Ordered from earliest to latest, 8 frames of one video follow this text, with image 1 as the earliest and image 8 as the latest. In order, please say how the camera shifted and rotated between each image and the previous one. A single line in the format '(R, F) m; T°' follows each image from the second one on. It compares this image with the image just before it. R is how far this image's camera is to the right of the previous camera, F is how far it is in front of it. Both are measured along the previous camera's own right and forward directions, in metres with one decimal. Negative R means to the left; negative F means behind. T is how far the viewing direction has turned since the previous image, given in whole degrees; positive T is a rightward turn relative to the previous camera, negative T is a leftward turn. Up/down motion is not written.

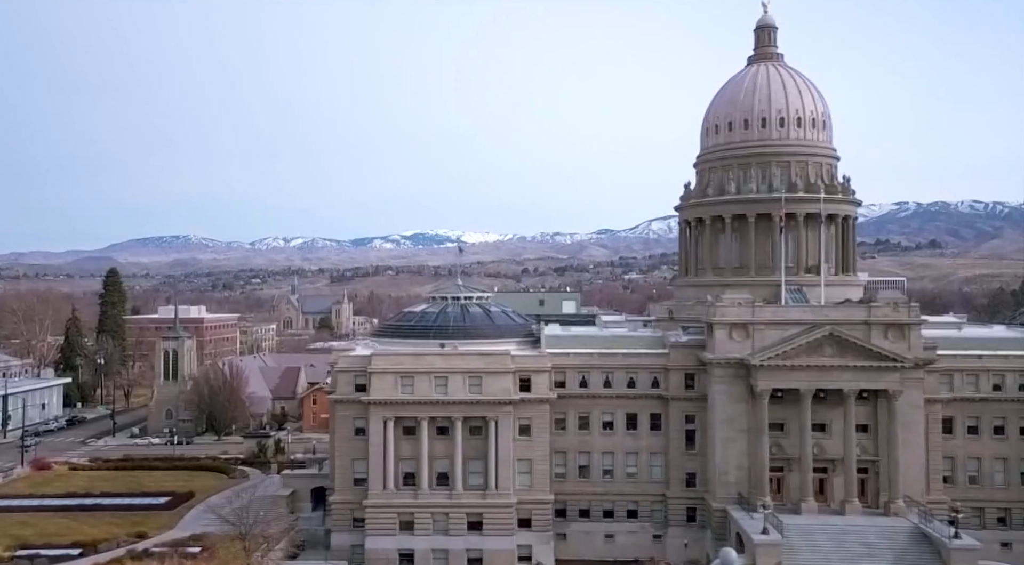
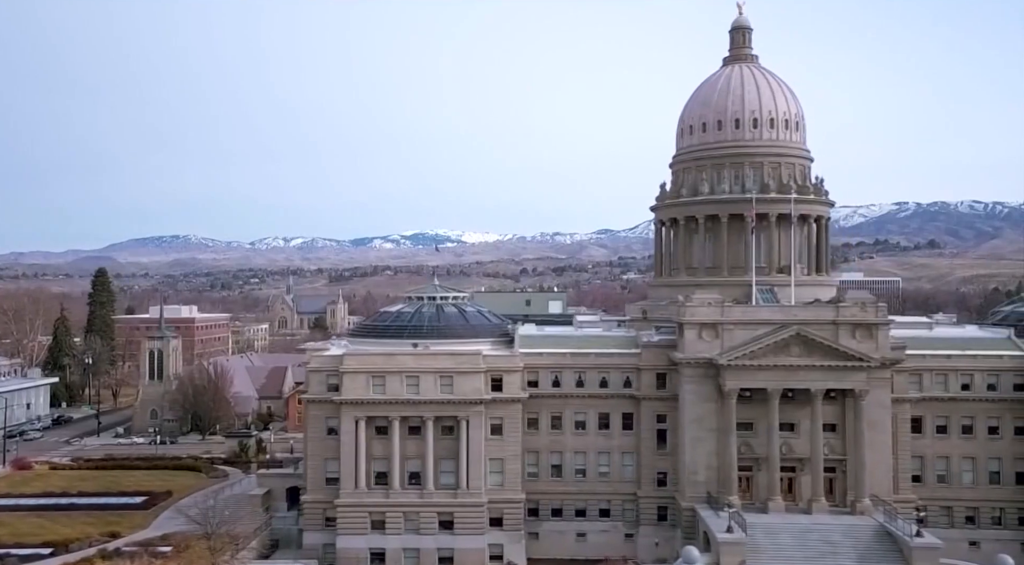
(+1.6, -0.2) m; 0°
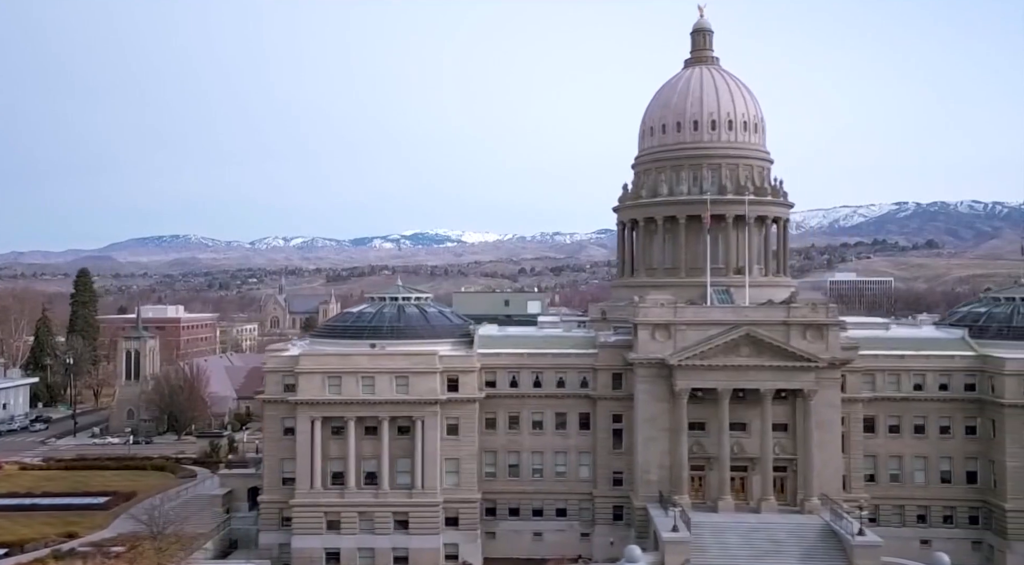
(+2.5, -0.3) m; 0°
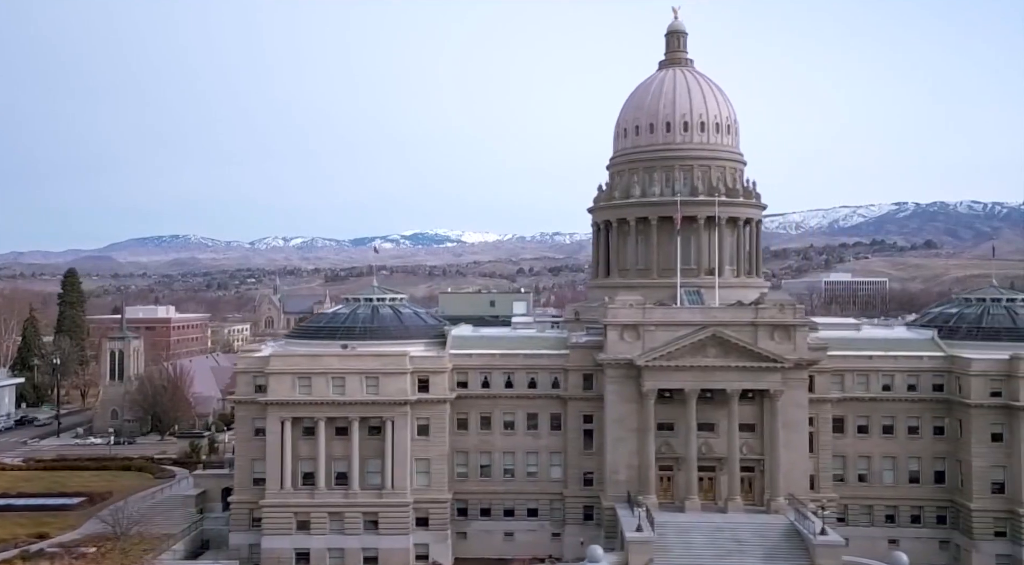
(+1.7, -0.2) m; 0°
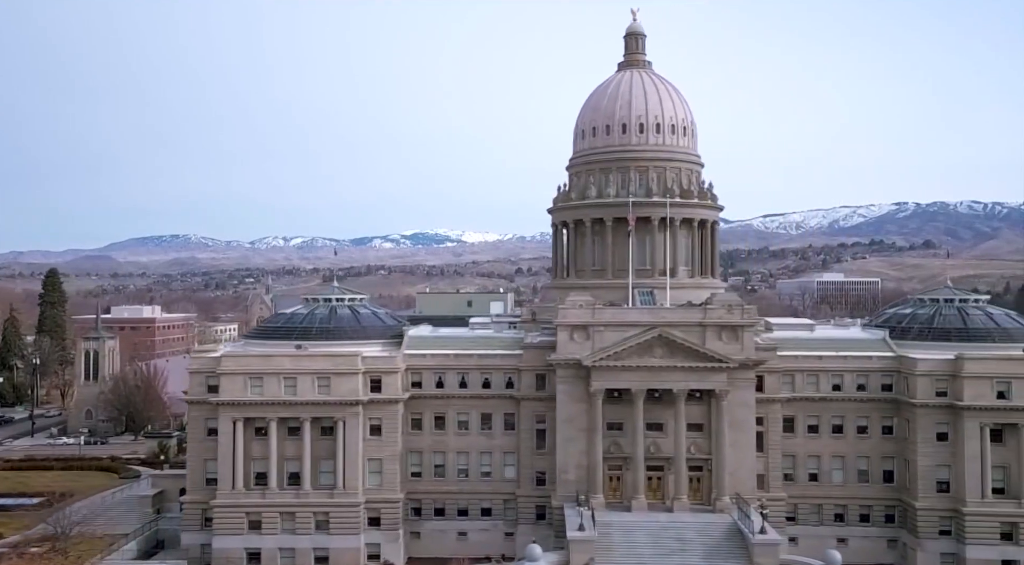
(+2.7, -0.3) m; 0°
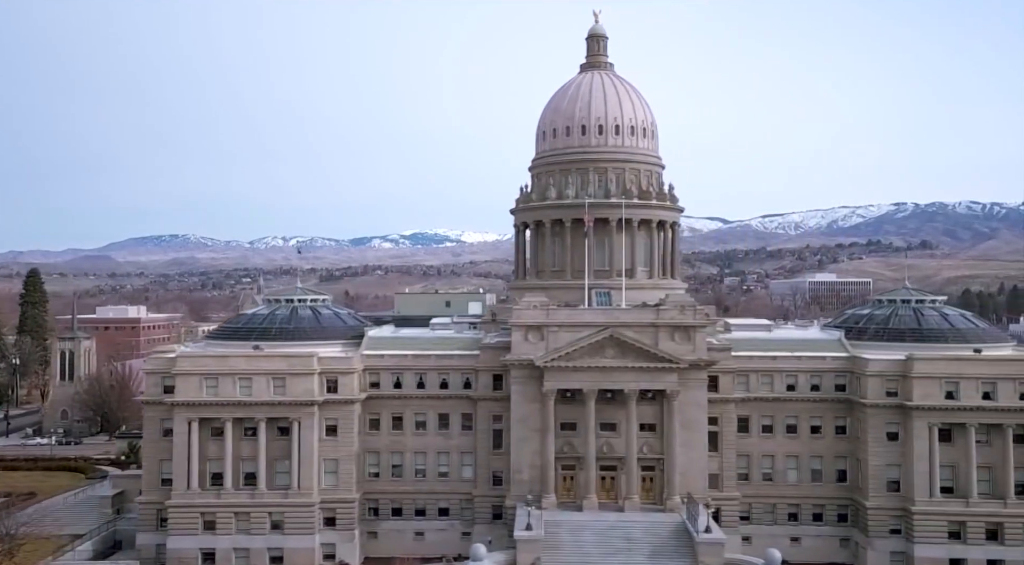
(+2.5, -0.3) m; 0°
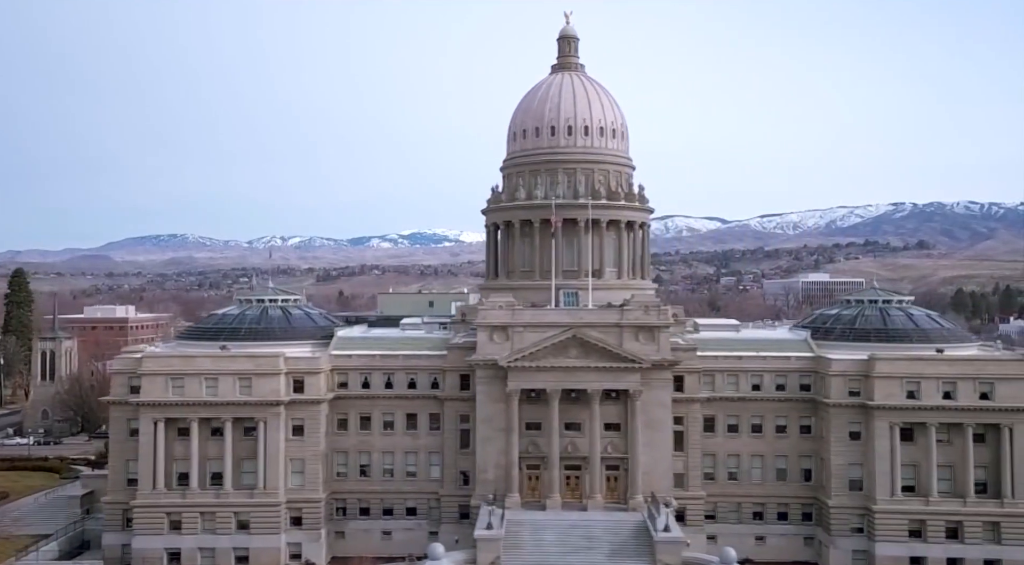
(+1.9, -0.2) m; 0°
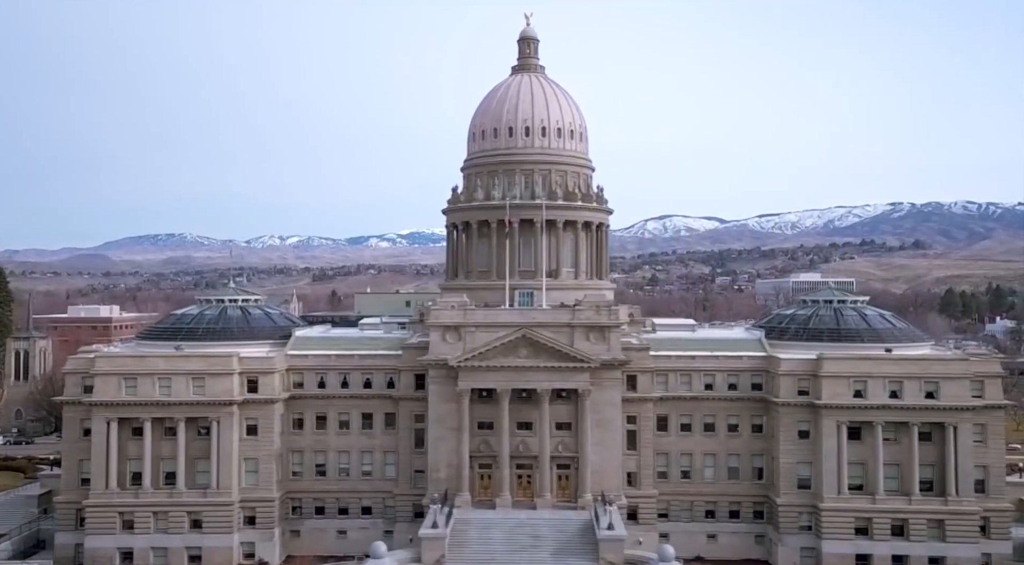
(+2.6, -0.3) m; +1°
